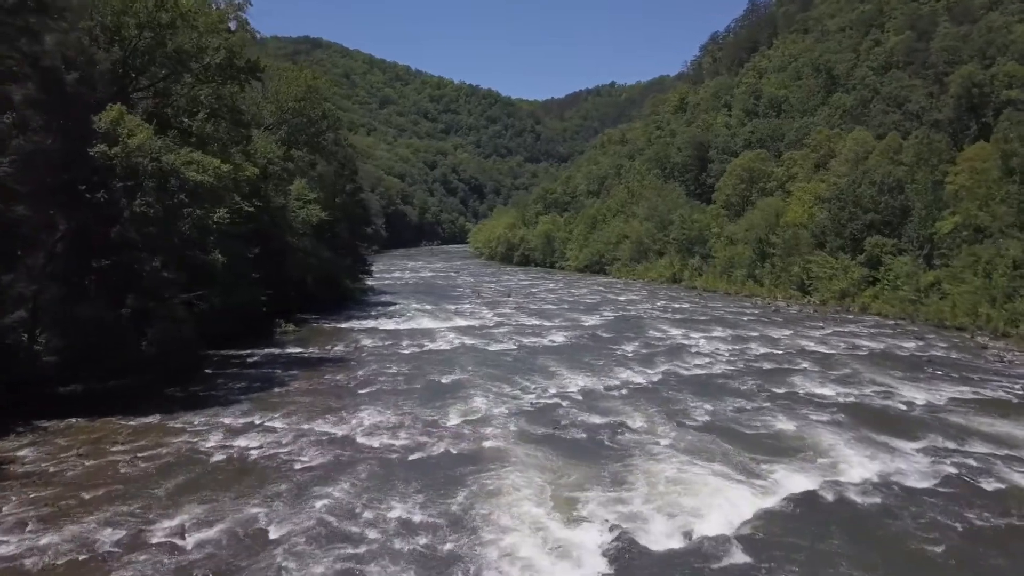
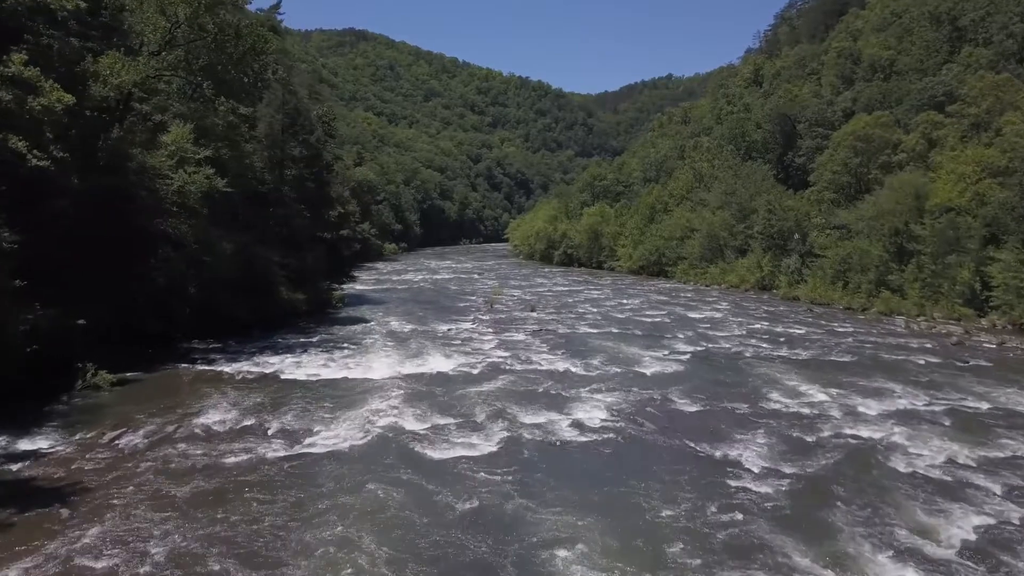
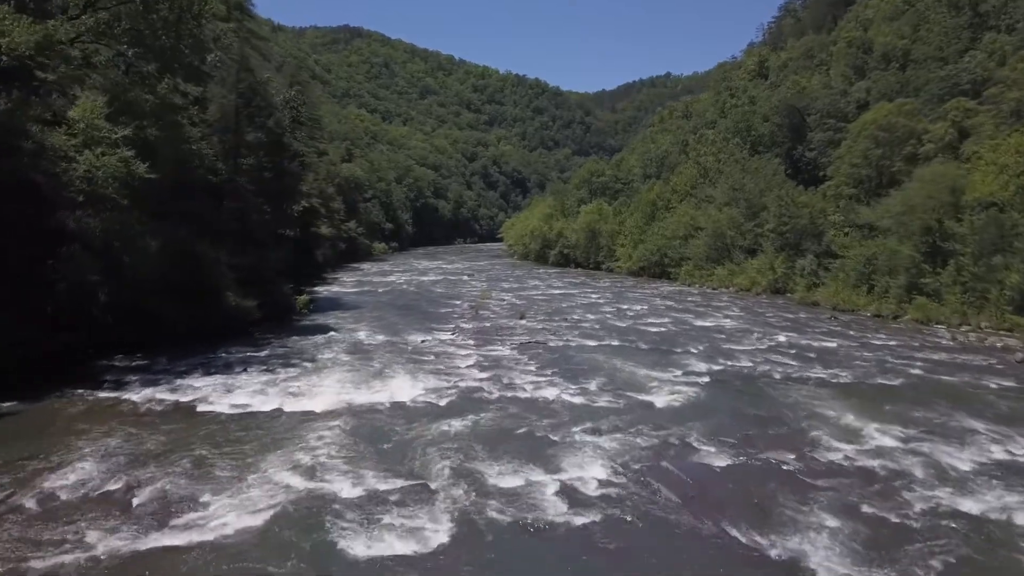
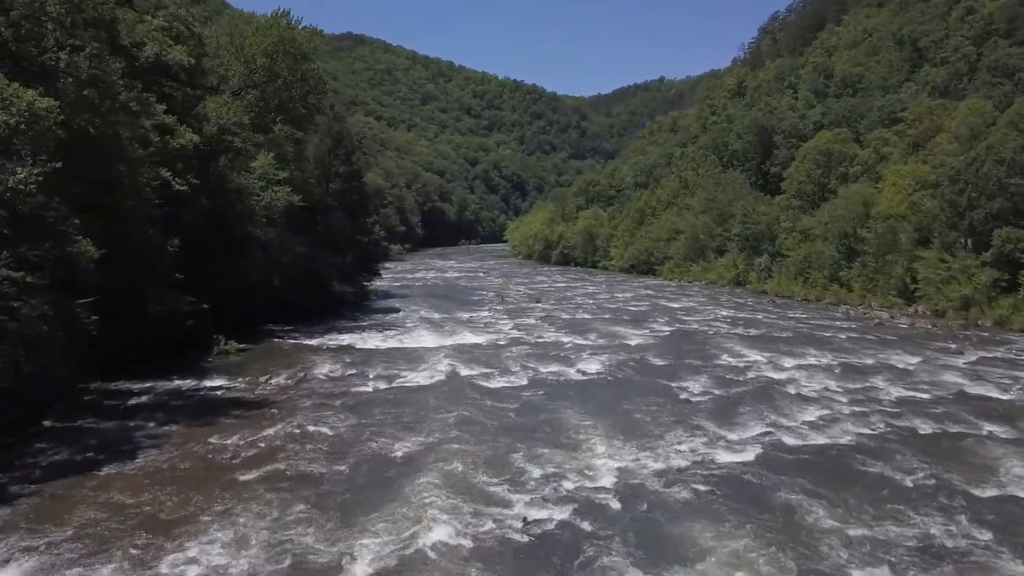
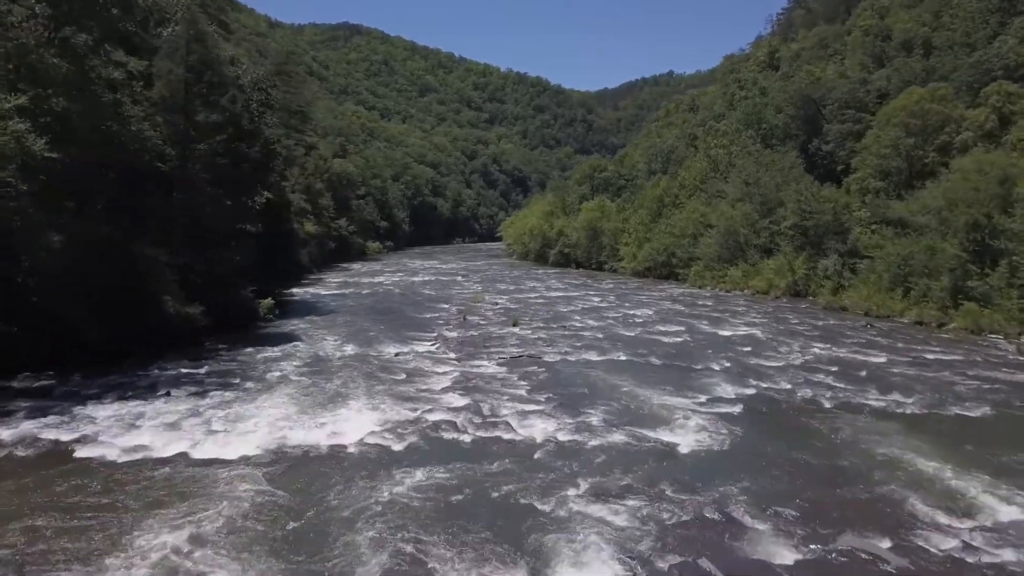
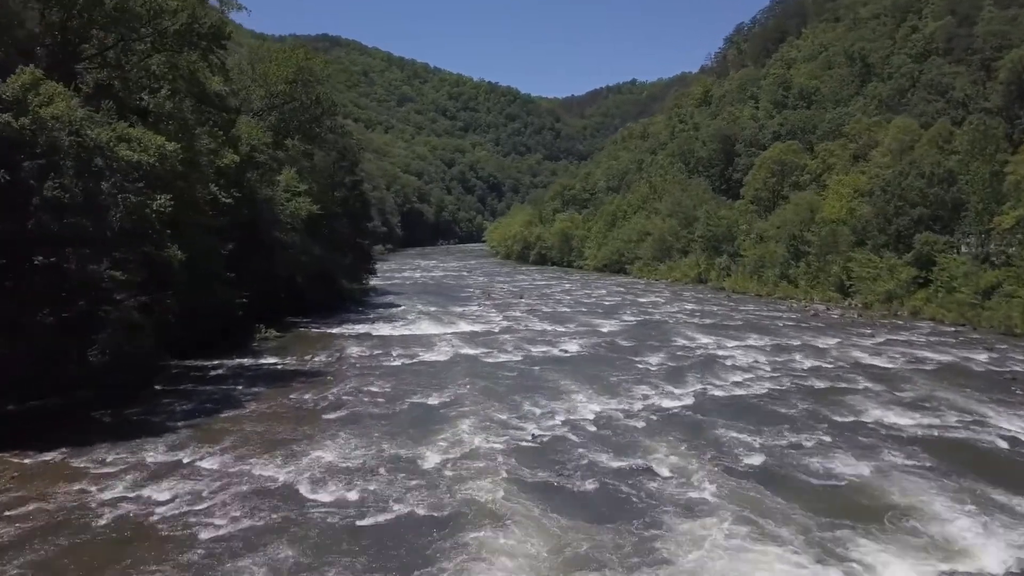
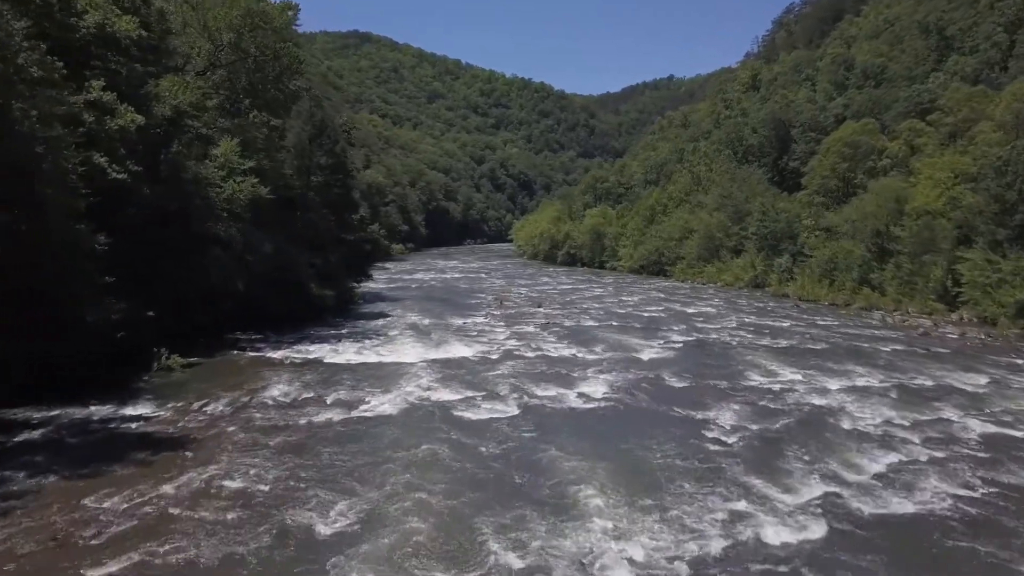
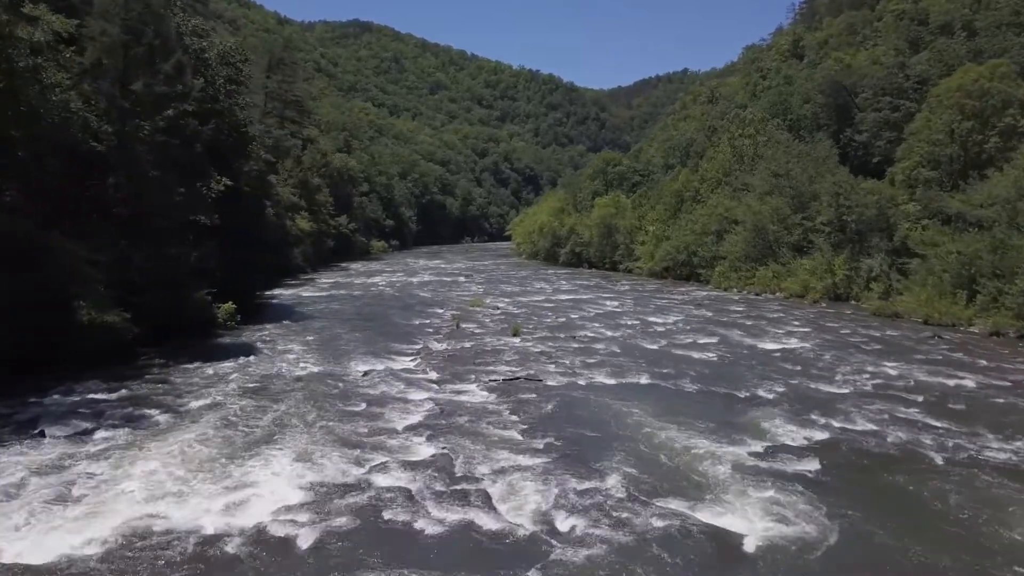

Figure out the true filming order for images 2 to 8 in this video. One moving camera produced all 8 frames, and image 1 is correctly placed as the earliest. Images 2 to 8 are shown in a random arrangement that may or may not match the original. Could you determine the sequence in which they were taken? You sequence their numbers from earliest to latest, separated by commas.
6, 4, 7, 2, 3, 5, 8
